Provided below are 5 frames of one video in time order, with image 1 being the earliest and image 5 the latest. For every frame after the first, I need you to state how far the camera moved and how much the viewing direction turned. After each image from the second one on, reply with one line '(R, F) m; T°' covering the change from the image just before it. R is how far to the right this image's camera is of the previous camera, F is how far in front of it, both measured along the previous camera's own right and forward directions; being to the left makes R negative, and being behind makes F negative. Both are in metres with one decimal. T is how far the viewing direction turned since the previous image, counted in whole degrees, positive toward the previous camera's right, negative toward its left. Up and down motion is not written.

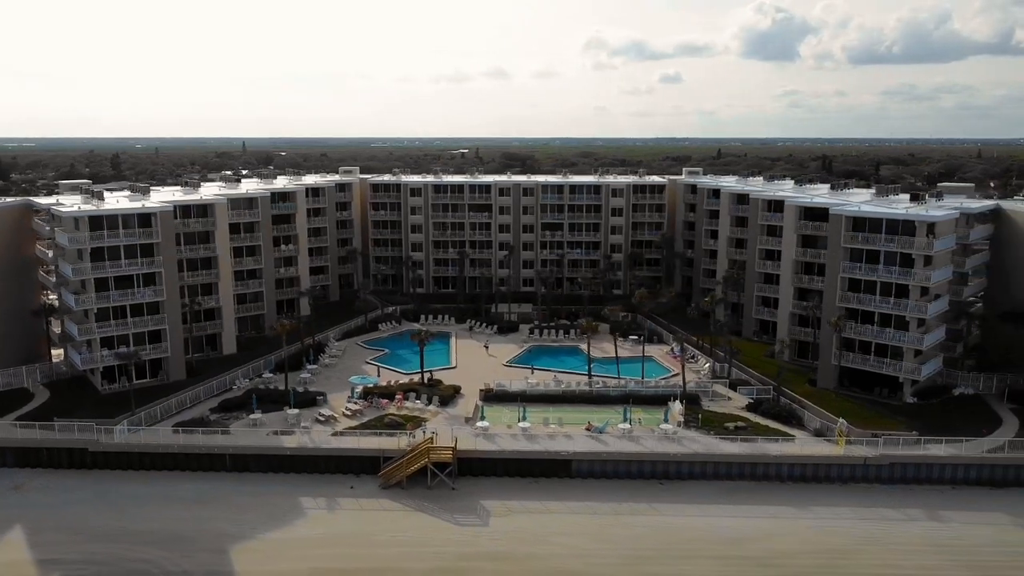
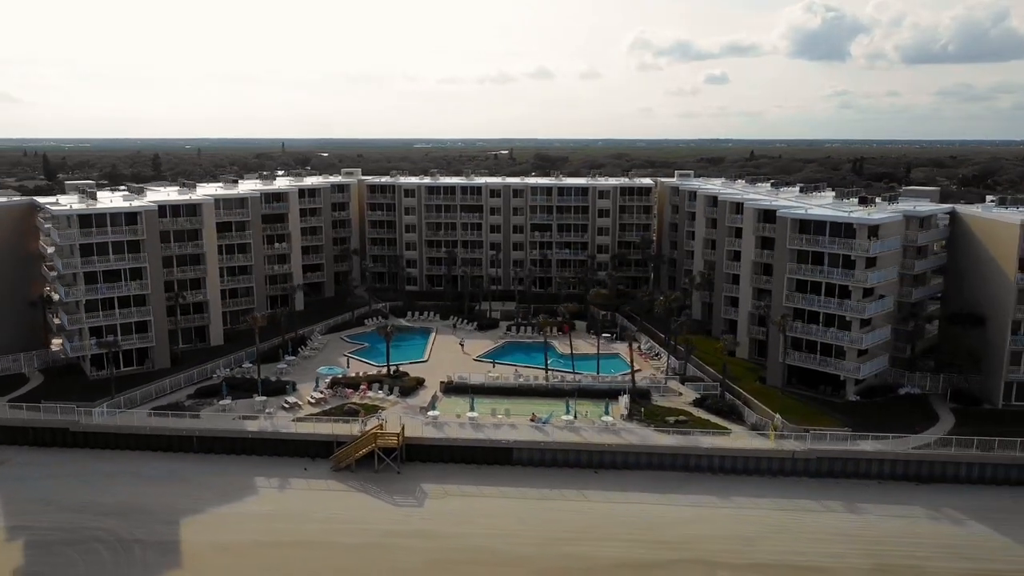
(+5.0, -2.1) m; -3°
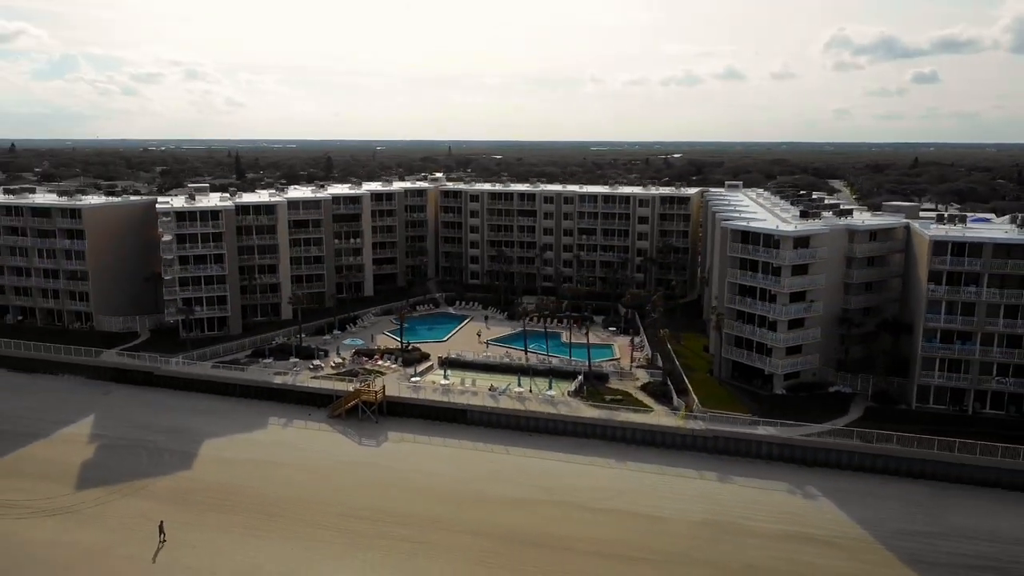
(+13.4, -7.7) m; -12°
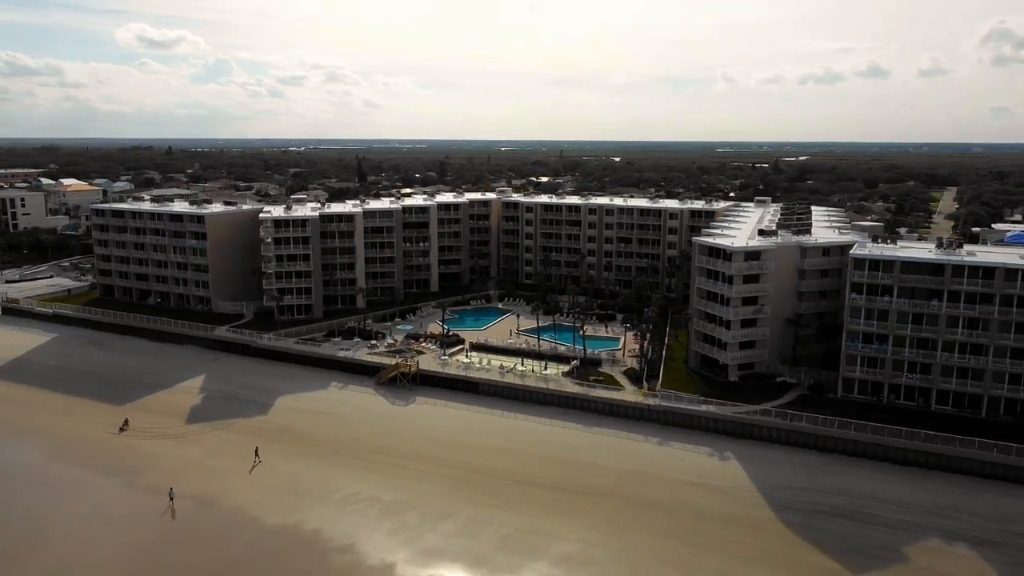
(+9.3, -12.4) m; -9°
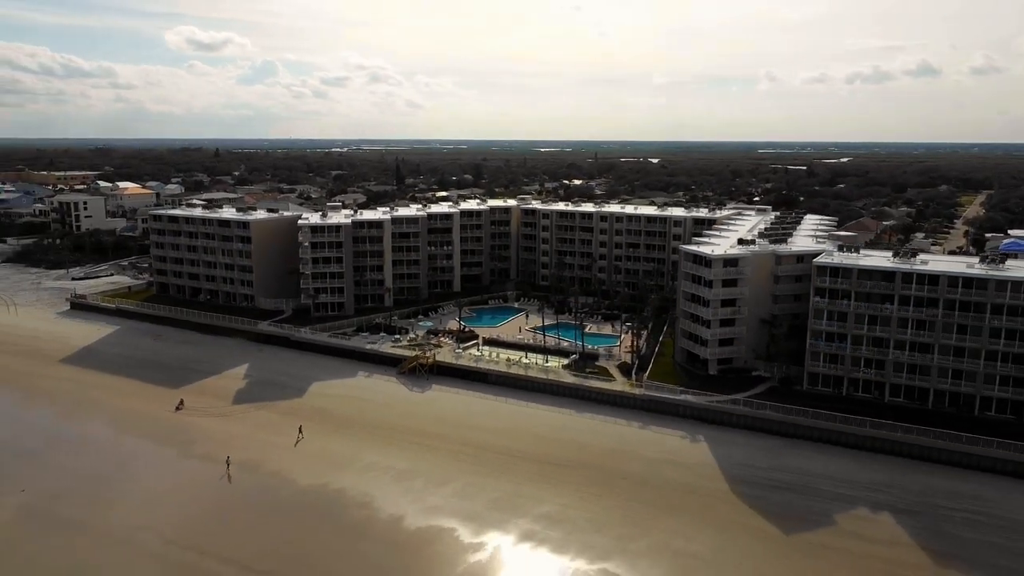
(+3.1, -8.0) m; -3°
